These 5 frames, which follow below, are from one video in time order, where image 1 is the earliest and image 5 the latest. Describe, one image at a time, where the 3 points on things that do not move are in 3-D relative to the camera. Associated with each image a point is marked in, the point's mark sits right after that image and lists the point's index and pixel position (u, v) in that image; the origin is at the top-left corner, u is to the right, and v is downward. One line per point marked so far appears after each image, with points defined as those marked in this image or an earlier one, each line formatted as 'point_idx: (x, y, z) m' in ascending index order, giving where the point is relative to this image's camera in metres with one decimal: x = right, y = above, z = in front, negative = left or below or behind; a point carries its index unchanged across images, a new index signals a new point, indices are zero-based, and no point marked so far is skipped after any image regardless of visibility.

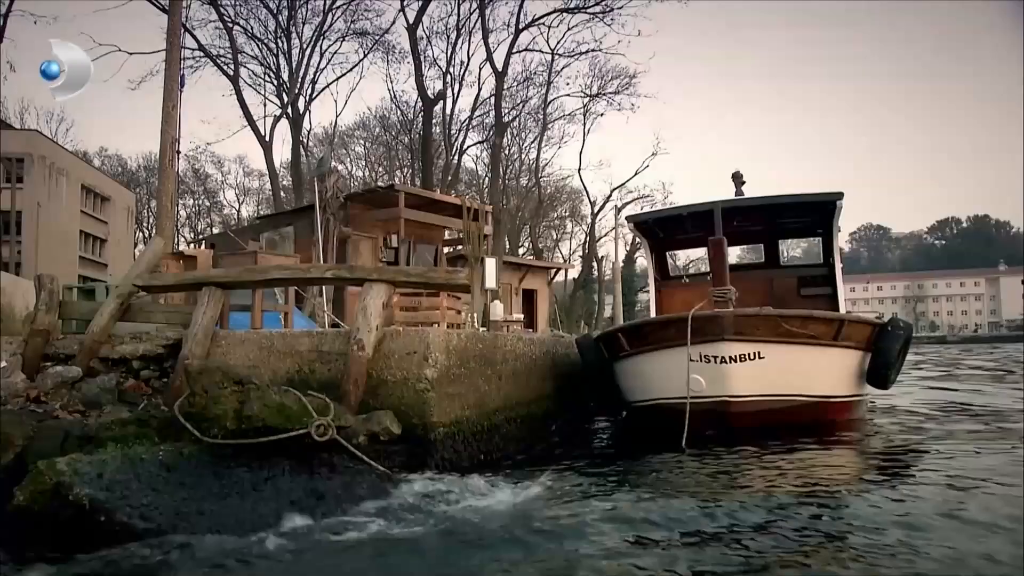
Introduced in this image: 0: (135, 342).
0: (-3.8, -0.5, +7.5) m
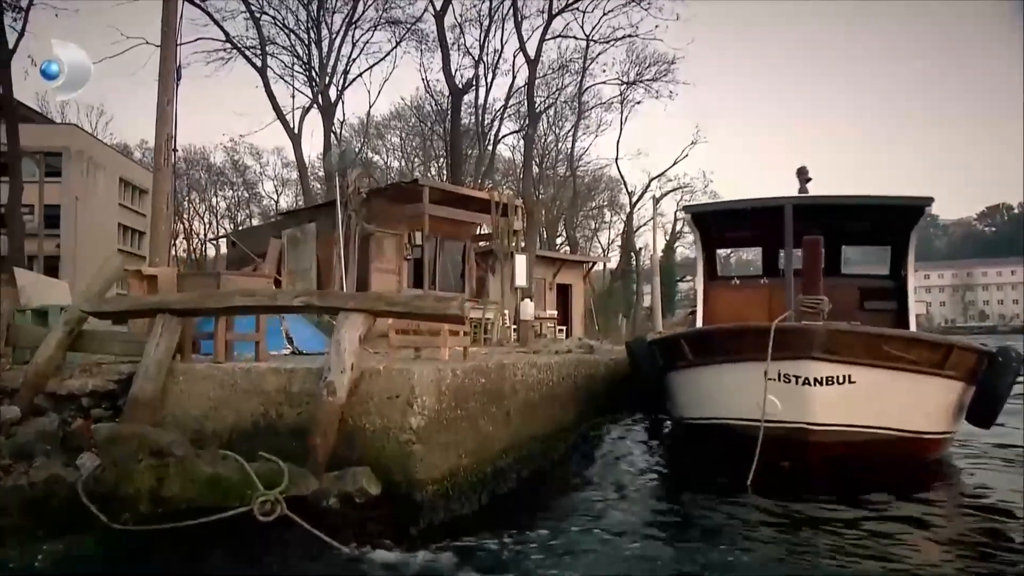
0: (-3.7, -0.8, +6.5) m
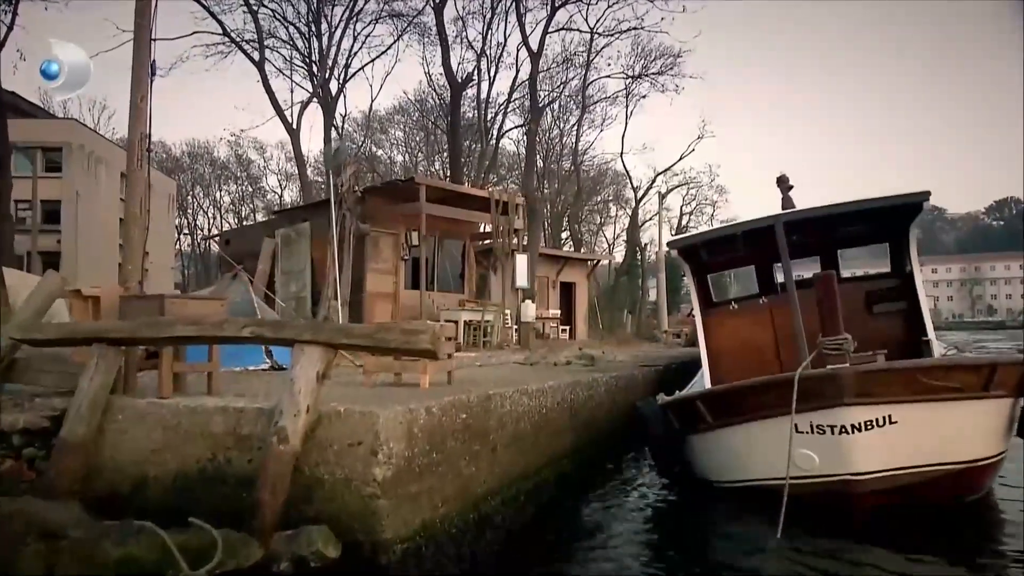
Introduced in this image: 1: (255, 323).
0: (-3.9, -0.9, +5.8) m
1: (-1.7, -0.2, +5.1) m
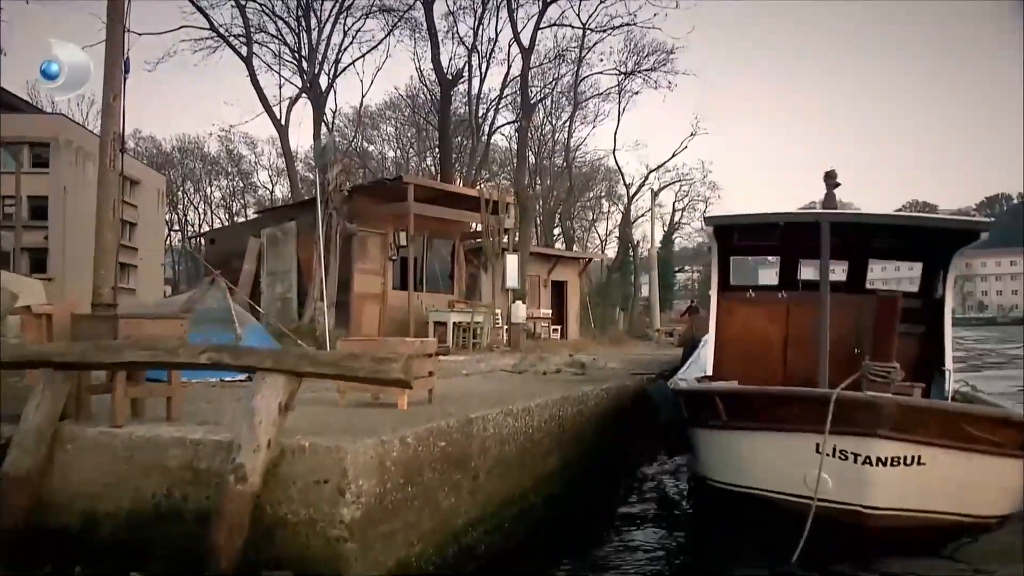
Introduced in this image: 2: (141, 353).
0: (-4.0, -1.1, +5.4) m
1: (-1.9, -0.4, +4.6) m
2: (-2.4, -0.4, +4.8) m
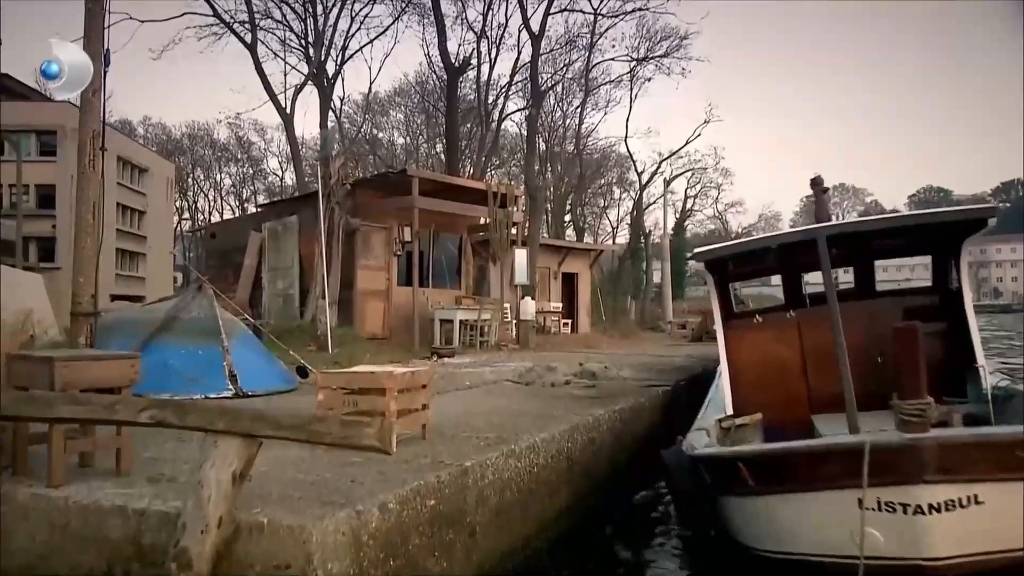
0: (-4.0, -1.3, +4.7) m
1: (-1.9, -0.6, +3.9) m
2: (-2.4, -0.6, +4.1) m
